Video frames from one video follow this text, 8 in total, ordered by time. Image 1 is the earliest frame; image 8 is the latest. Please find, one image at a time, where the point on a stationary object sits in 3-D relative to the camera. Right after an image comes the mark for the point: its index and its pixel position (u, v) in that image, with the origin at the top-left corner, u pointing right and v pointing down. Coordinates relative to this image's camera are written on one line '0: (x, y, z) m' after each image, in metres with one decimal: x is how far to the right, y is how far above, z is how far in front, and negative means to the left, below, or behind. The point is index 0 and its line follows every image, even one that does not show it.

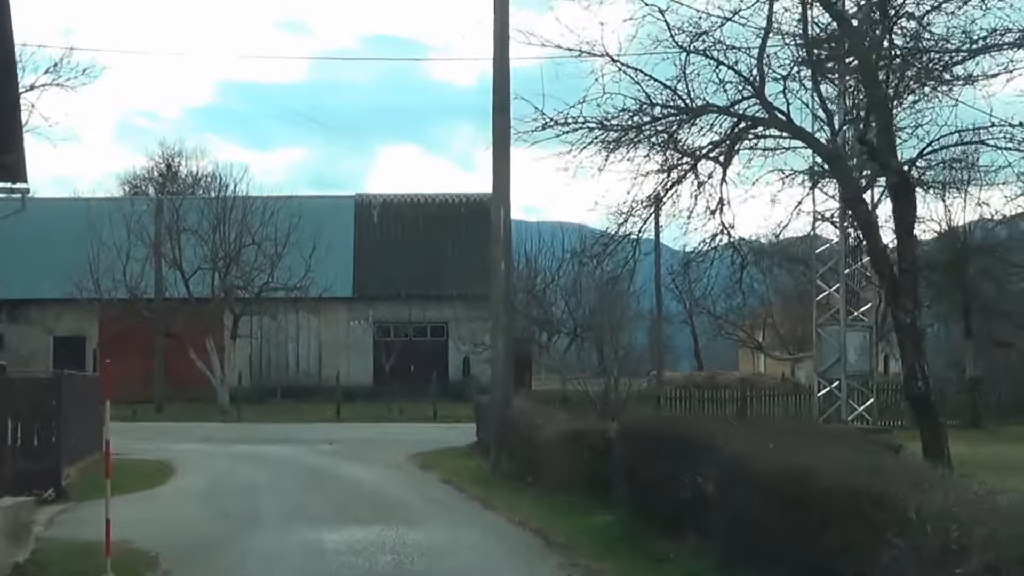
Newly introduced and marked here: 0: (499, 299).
0: (-0.2, -0.1, +17.9) m
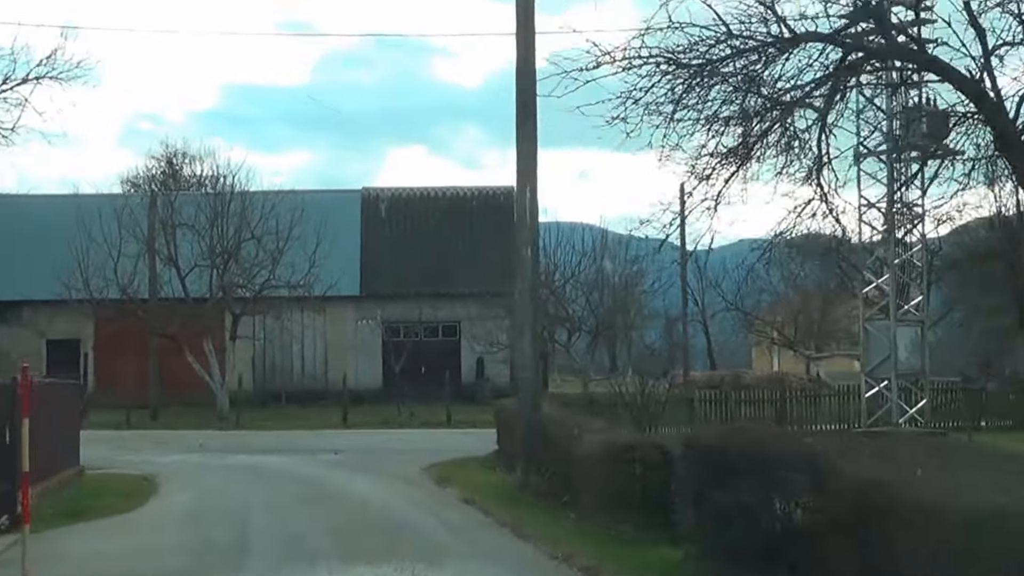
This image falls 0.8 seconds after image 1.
0: (+0.1, 0.0, +15.7) m
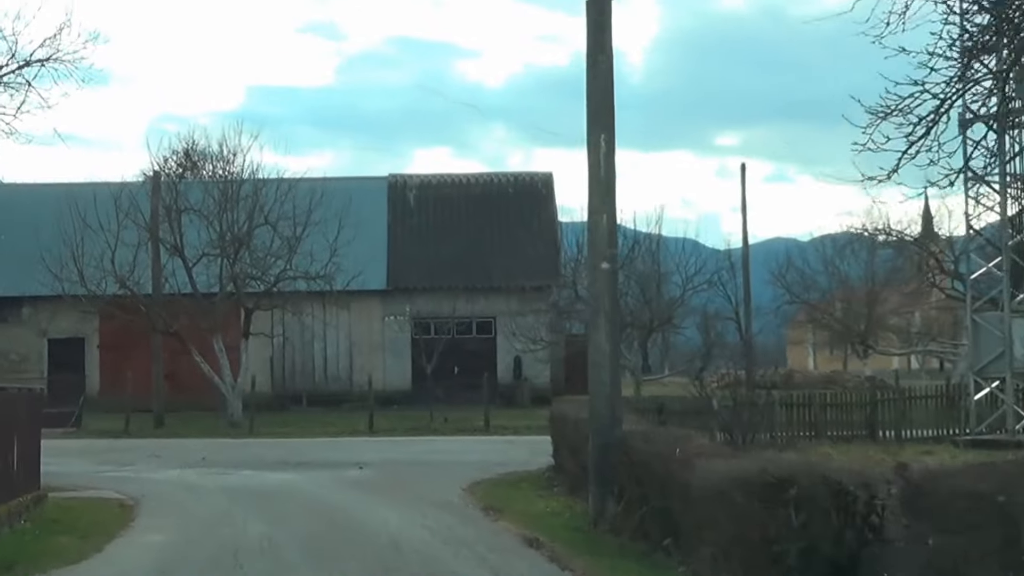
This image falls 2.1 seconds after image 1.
0: (+0.6, +0.1, +12.3) m
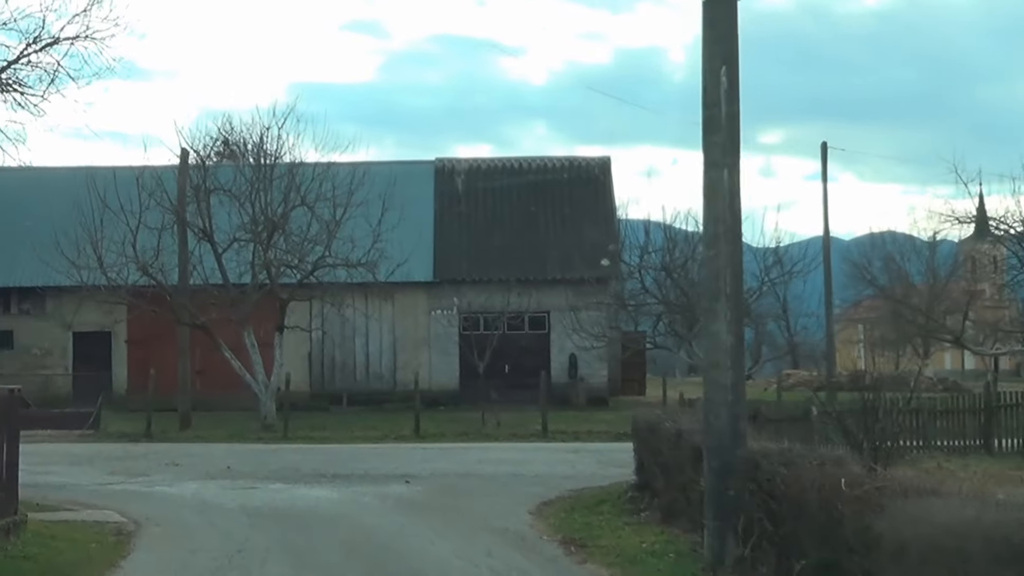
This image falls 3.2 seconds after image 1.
0: (+1.1, +0.2, +9.6) m
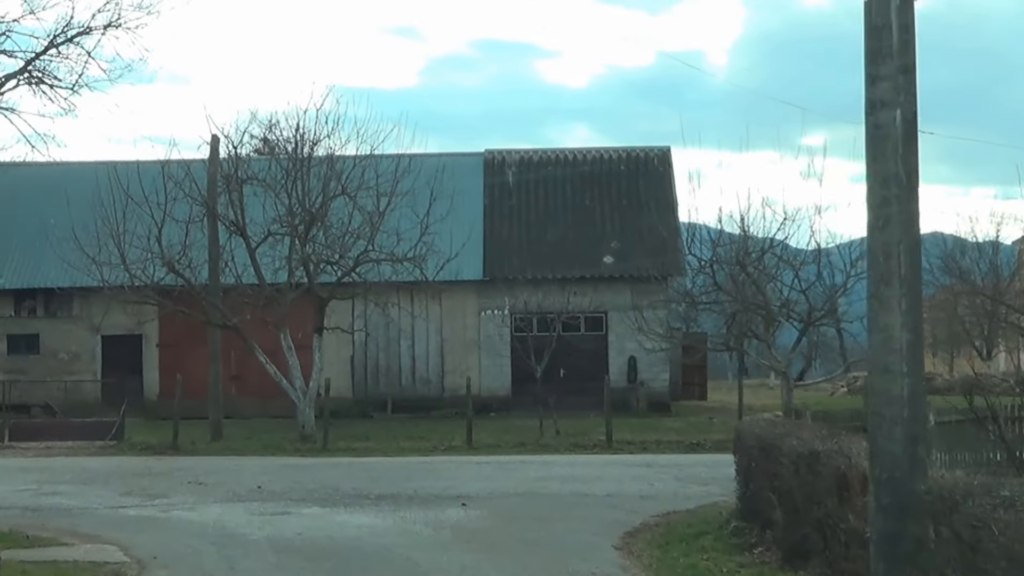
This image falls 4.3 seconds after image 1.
0: (+1.6, +0.3, +7.3) m
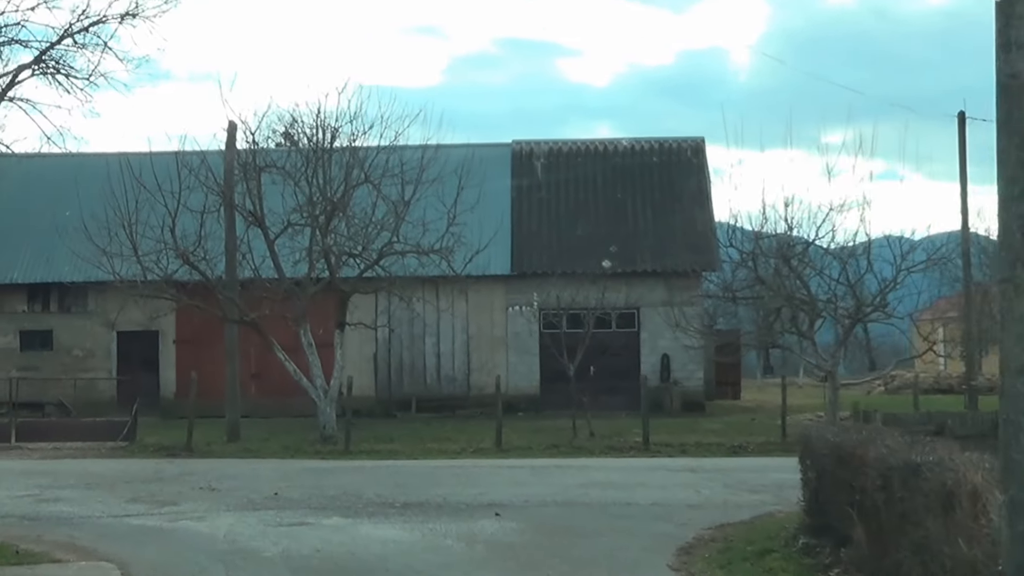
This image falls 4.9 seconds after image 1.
0: (+1.8, +0.4, +6.1) m
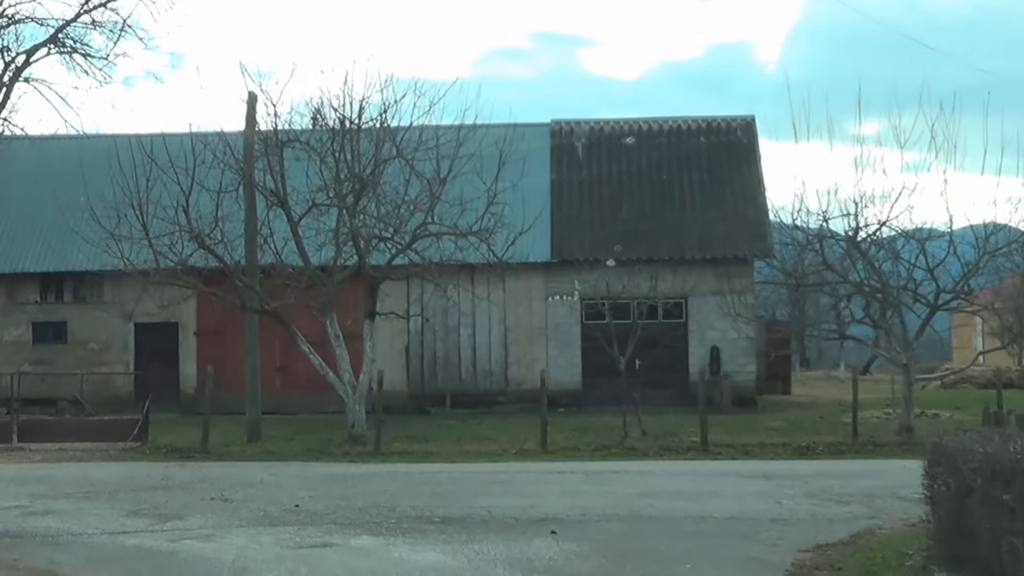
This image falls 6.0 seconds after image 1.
0: (+2.0, +0.5, +4.1) m
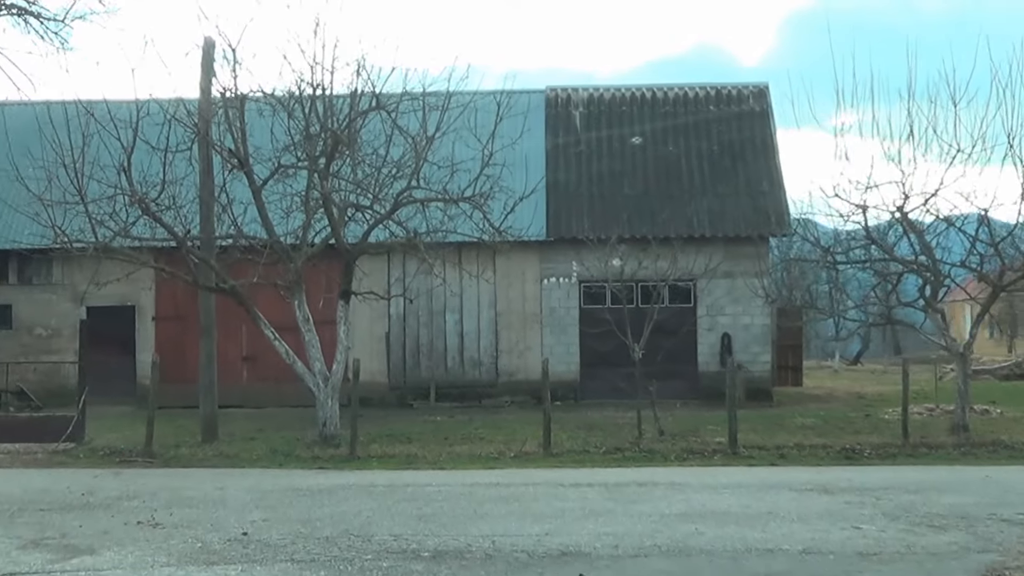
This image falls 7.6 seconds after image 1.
0: (+2.2, +0.6, +1.2) m
